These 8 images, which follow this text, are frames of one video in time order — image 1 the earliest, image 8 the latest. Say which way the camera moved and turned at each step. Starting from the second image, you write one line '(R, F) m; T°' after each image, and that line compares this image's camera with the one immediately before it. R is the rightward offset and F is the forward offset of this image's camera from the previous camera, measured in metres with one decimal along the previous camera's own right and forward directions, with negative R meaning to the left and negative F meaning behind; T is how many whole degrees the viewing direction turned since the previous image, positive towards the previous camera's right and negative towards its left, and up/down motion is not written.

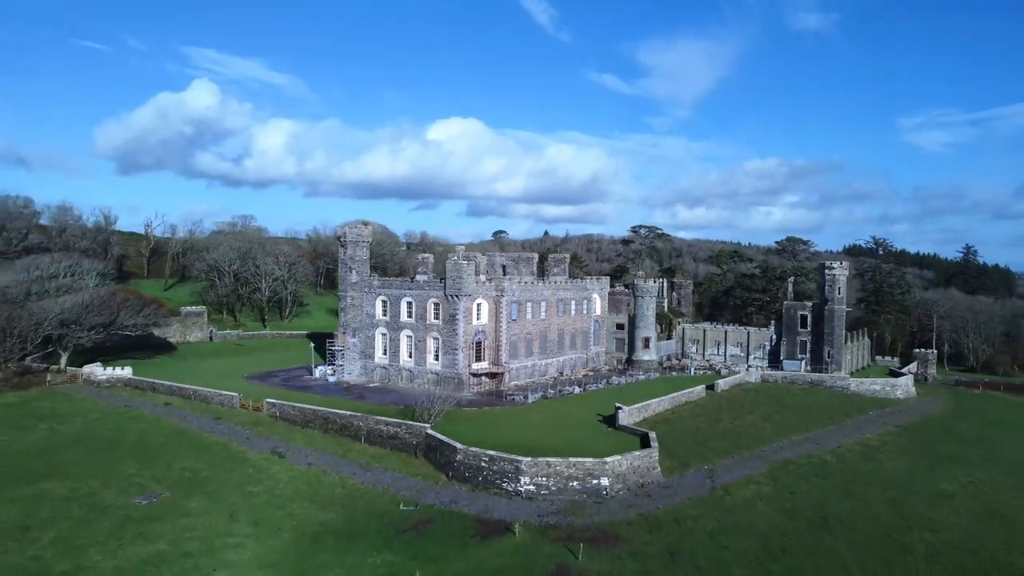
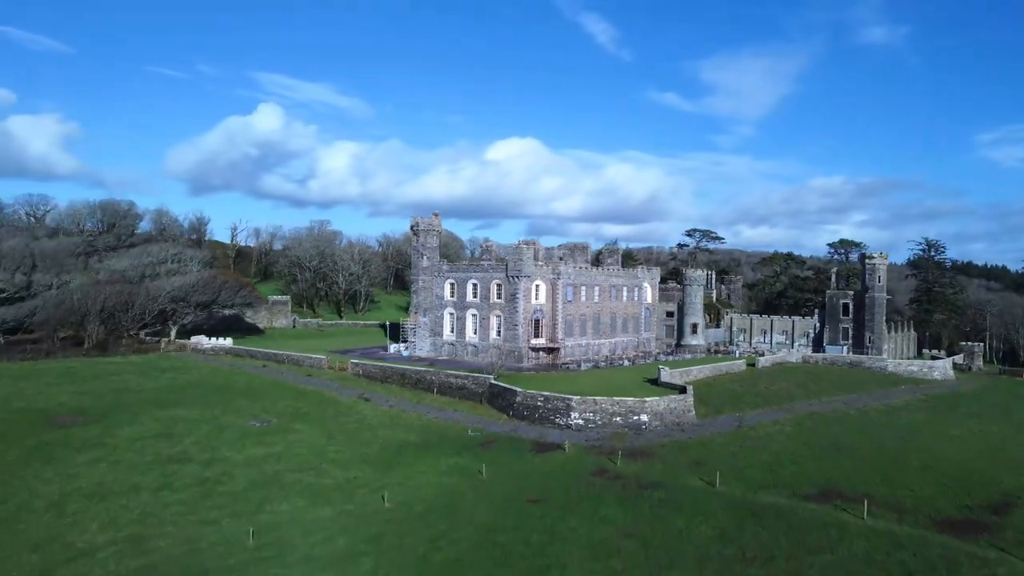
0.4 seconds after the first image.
(+0.3, -4.6) m; -4°
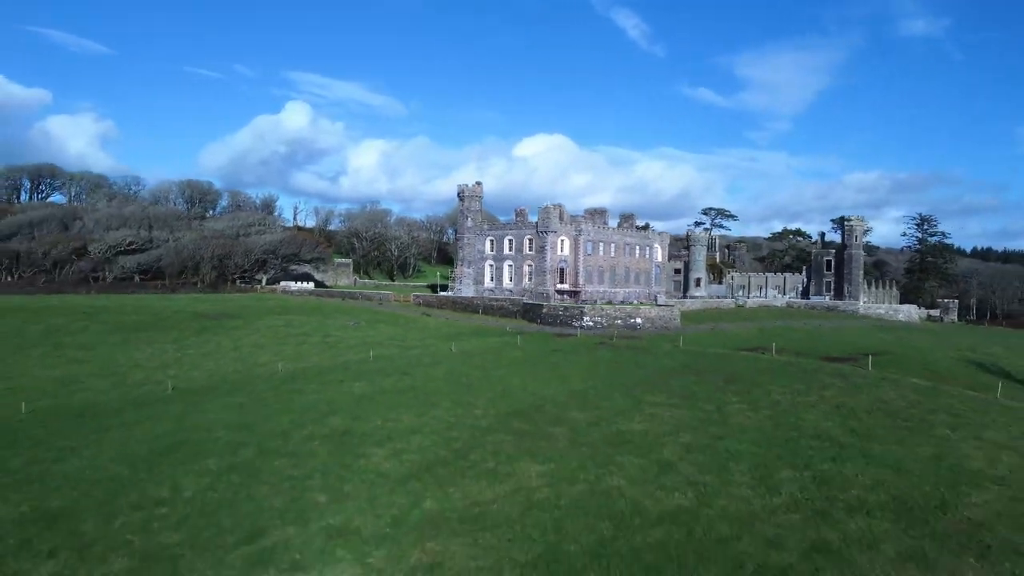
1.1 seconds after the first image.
(+0.3, -10.4) m; -2°
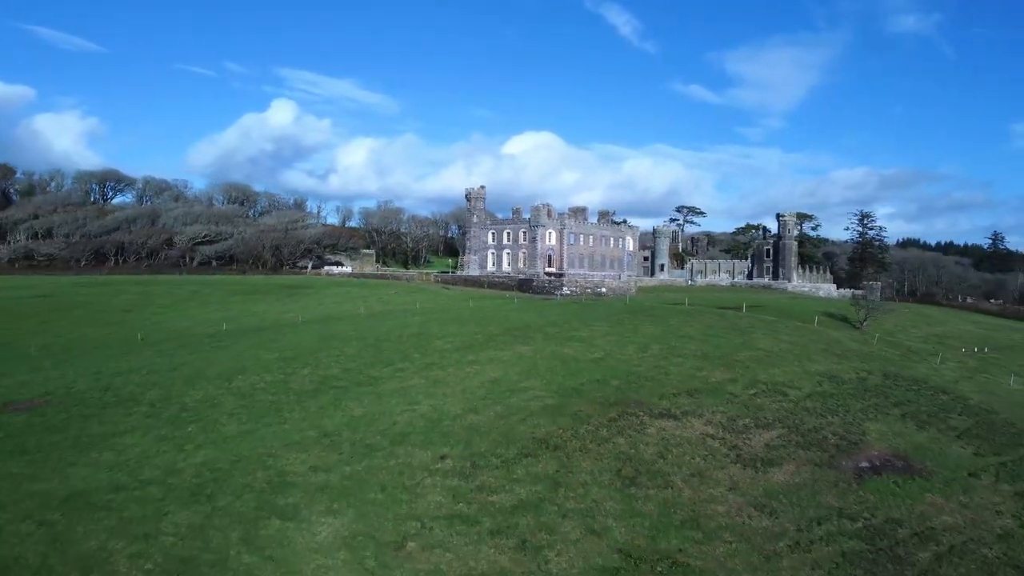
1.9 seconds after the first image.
(-0.2, -14.9) m; 0°
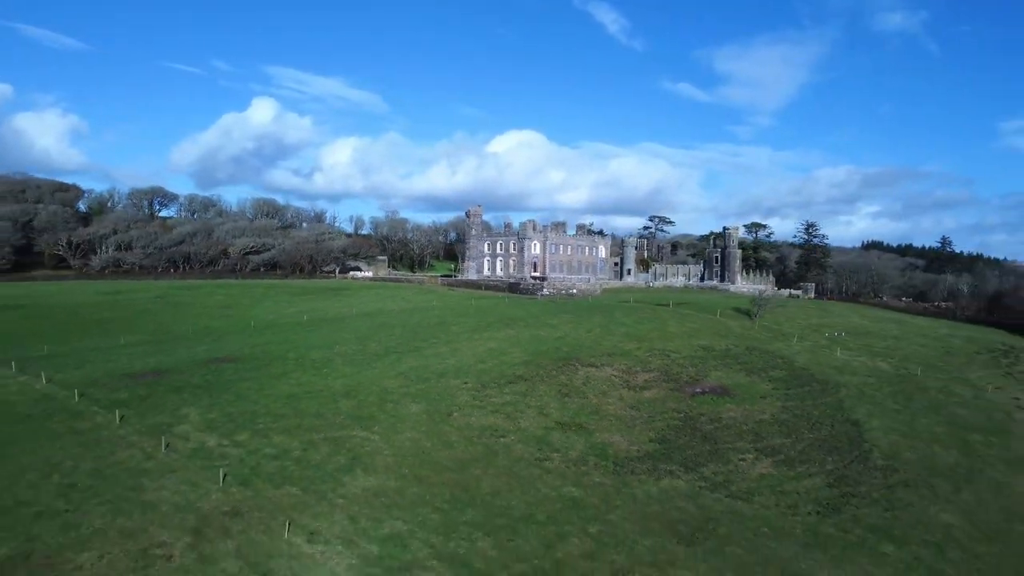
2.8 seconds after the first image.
(+0.1, -16.3) m; +1°
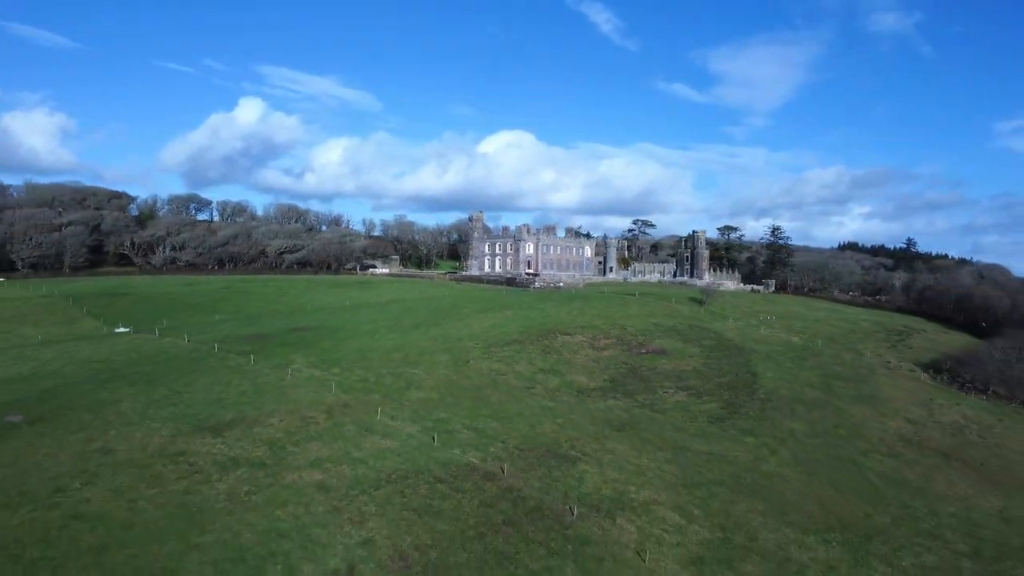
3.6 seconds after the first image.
(-0.1, -14.4) m; 0°
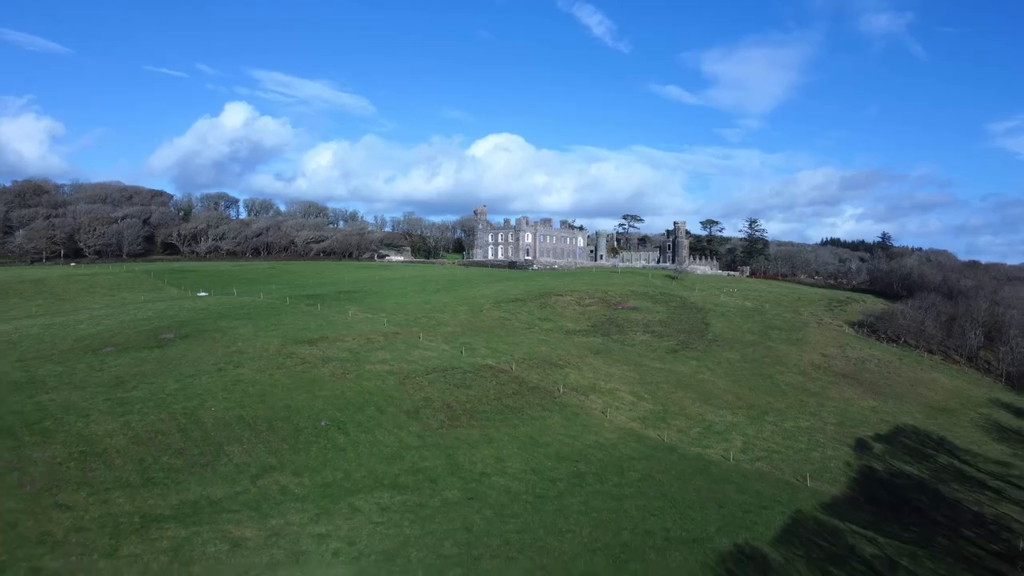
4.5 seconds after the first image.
(-0.4, -13.2) m; 0°
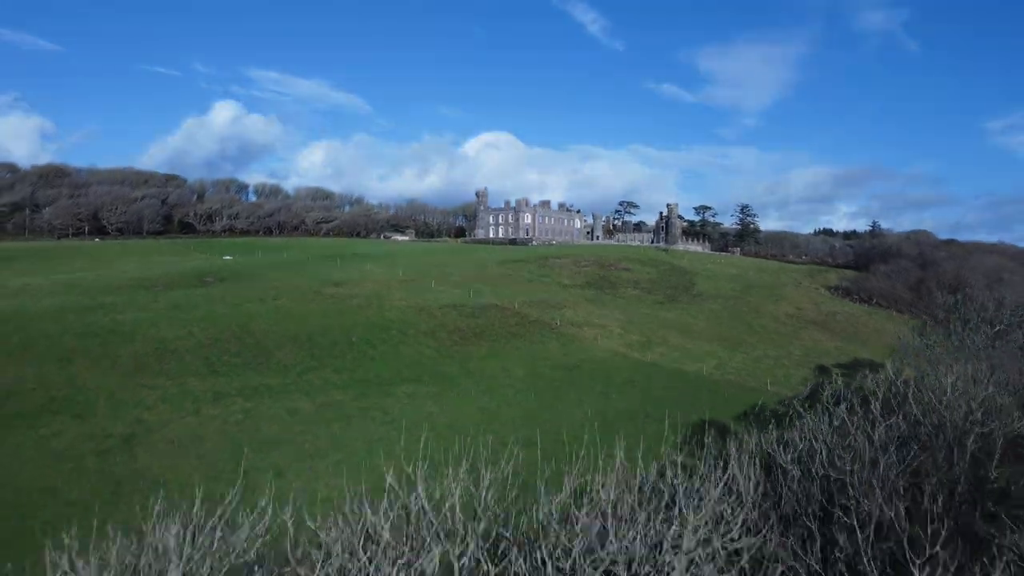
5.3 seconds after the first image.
(-0.3, -5.5) m; 0°
